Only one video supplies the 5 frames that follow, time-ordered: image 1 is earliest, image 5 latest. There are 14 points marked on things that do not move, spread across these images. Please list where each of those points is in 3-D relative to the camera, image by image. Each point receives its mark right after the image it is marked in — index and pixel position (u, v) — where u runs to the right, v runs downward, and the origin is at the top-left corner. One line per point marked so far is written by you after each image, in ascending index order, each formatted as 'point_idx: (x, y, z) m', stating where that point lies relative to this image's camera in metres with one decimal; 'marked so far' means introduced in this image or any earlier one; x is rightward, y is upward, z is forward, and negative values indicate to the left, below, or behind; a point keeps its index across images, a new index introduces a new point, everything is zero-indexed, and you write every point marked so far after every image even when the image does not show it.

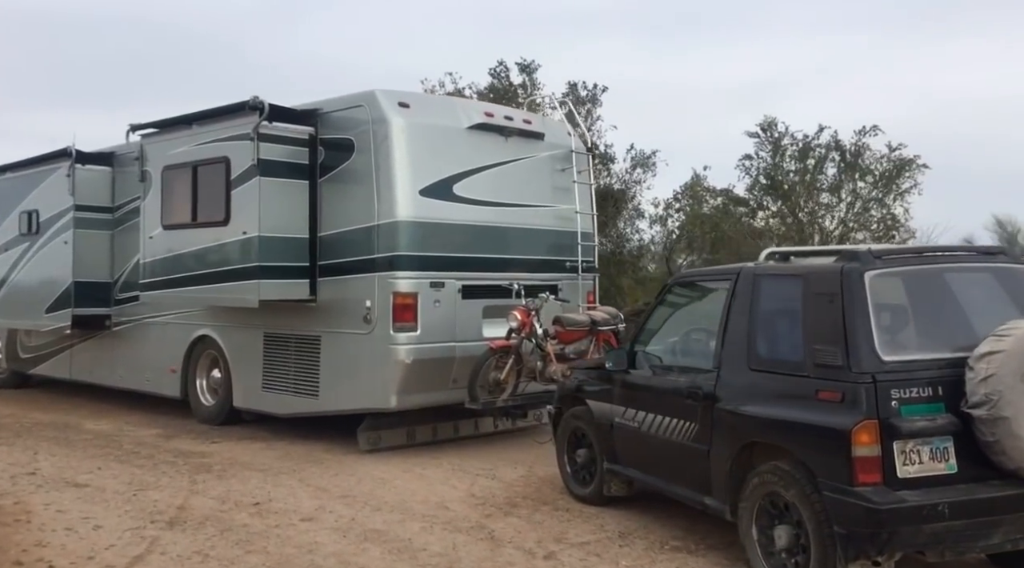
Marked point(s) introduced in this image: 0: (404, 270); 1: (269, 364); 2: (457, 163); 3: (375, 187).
0: (-0.9, +0.1, +7.0) m
1: (-2.4, -0.8, +8.2) m
2: (-0.5, +1.1, +7.4) m
3: (-1.2, +0.8, +7.2) m
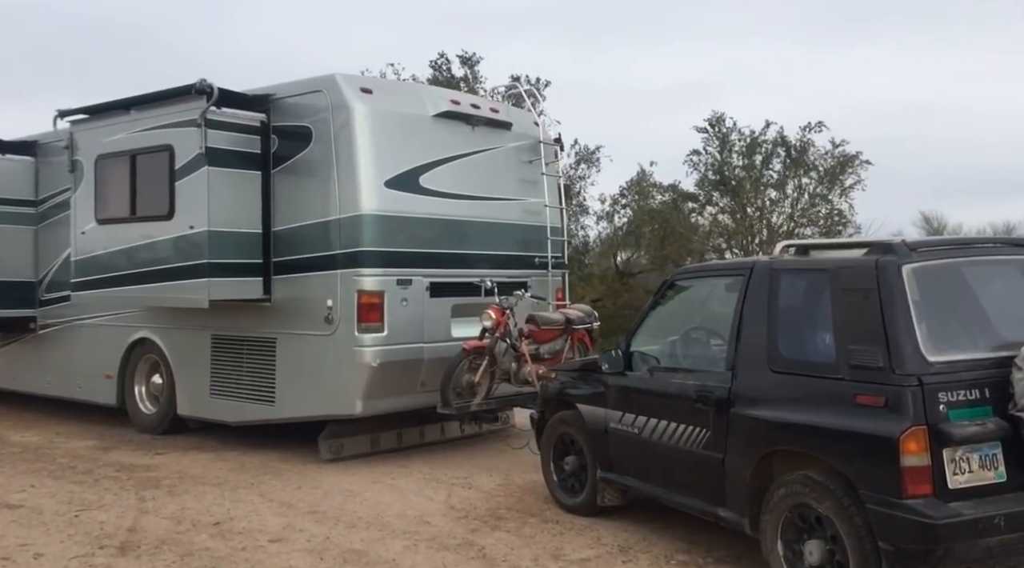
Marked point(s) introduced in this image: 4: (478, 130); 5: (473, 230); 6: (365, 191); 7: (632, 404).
0: (-1.1, +0.1, +6.5) m
1: (-2.7, -0.8, +7.6) m
2: (-0.8, +1.1, +7.0) m
3: (-1.4, +0.8, +6.7) m
4: (-0.3, +1.4, +7.4) m
5: (-0.3, +0.5, +7.3) m
6: (-1.2, +0.7, +6.6) m
7: (+0.7, -0.7, +4.5) m
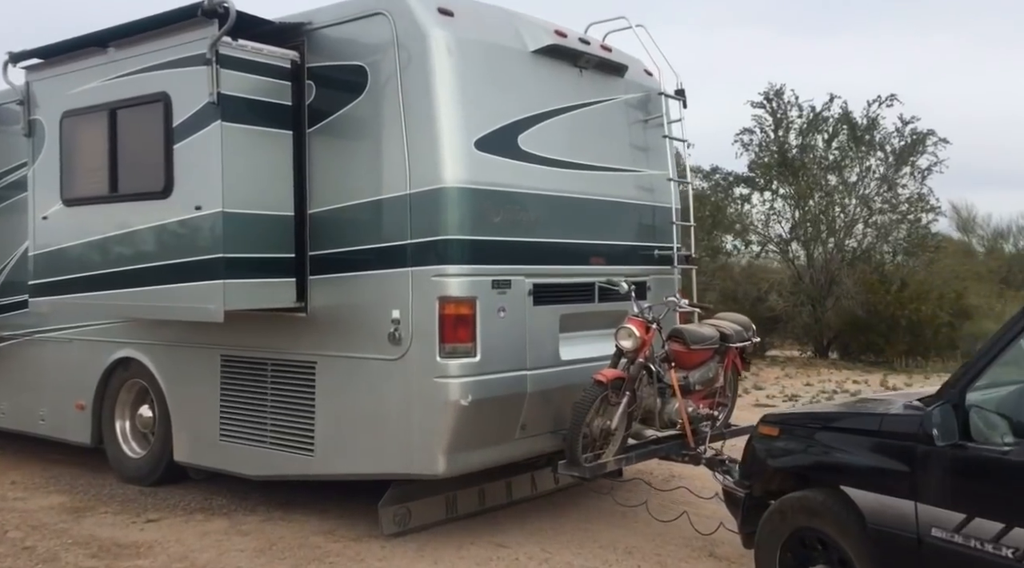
0: (-0.3, +0.1, +4.6) m
1: (-1.9, -0.8, +5.6) m
2: (0.0, +1.1, +5.0) m
3: (-0.6, +0.8, +4.8) m
4: (+0.5, +1.4, +5.5) m
5: (+0.5, +0.5, +5.3) m
6: (-0.4, +0.7, +4.6) m
7: (+1.5, -0.7, +2.6) m
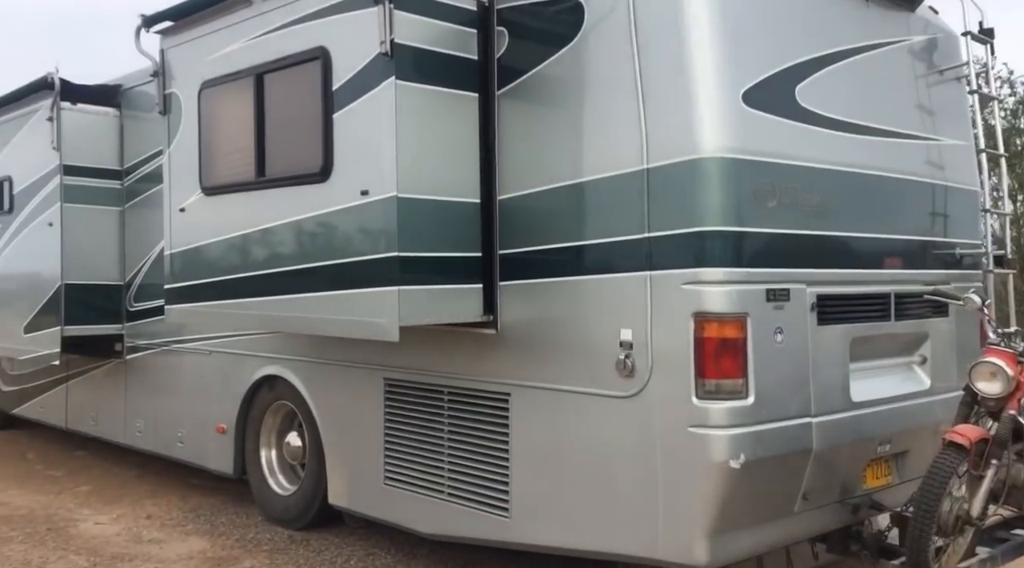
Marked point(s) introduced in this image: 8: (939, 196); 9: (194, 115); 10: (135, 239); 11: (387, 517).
0: (+0.8, +0.1, +3.2) m
1: (-0.6, -0.8, +4.5) m
2: (+1.2, +1.1, +3.6) m
3: (+0.5, +0.8, +3.5) m
4: (+1.7, +1.3, +4.0) m
5: (+1.7, +0.4, +3.9) m
6: (+0.8, +0.7, +3.3) m
7: (+2.3, -0.7, +1.0) m
8: (+2.2, +0.5, +4.3) m
9: (-1.9, +1.0, +5.0) m
10: (-3.2, +0.4, +7.0) m
11: (-0.7, -1.3, +4.6) m
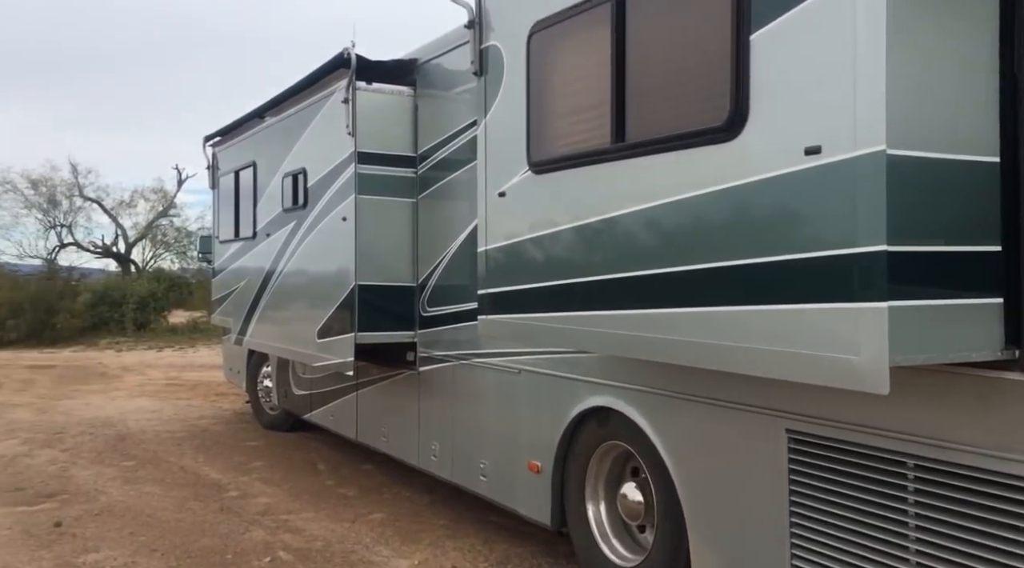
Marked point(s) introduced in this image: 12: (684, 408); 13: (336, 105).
0: (+2.1, 0.0, +1.4) m
1: (+1.2, -0.9, +3.0) m
2: (+2.7, +1.0, +1.6) m
3: (+2.0, +0.7, +1.7) m
4: (+3.3, +1.3, +1.8) m
5: (+3.2, +0.4, +1.7) m
6: (+2.1, +0.6, +1.4) m
7: (+3.0, -0.8, -1.2) m
8: (+3.8, +0.4, +2.0) m
9: (0.0, +1.0, +3.9) m
10: (-0.6, +0.4, +6.1) m
11: (+1.1, -1.3, +3.1) m
12: (+0.8, -0.5, +3.7) m
13: (-1.4, +1.4, +6.6) m
